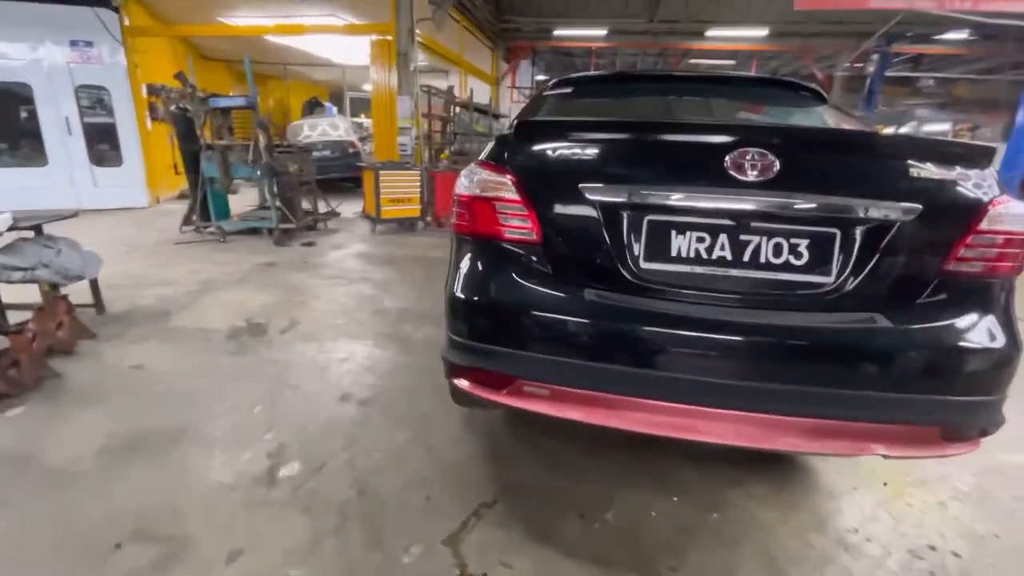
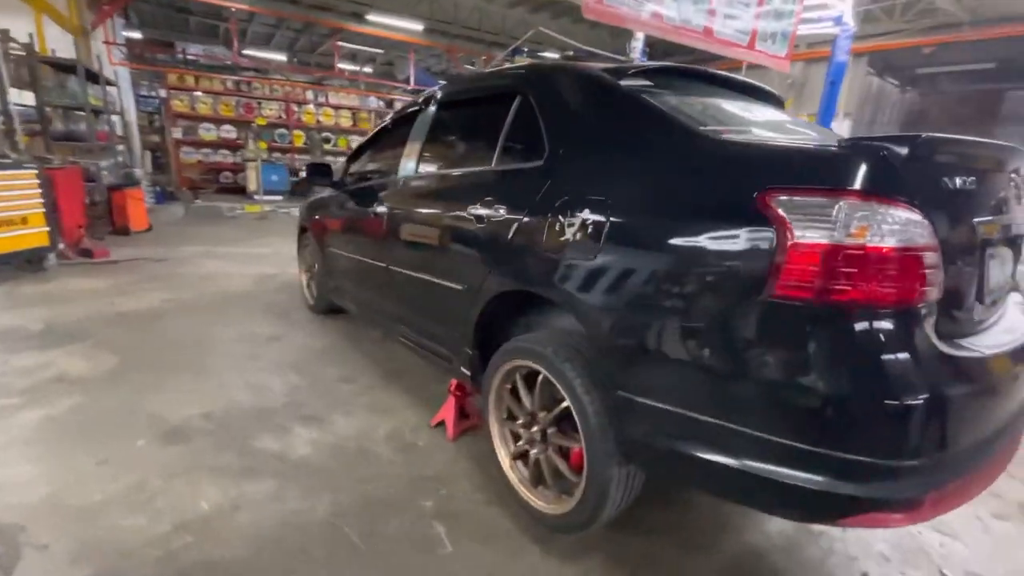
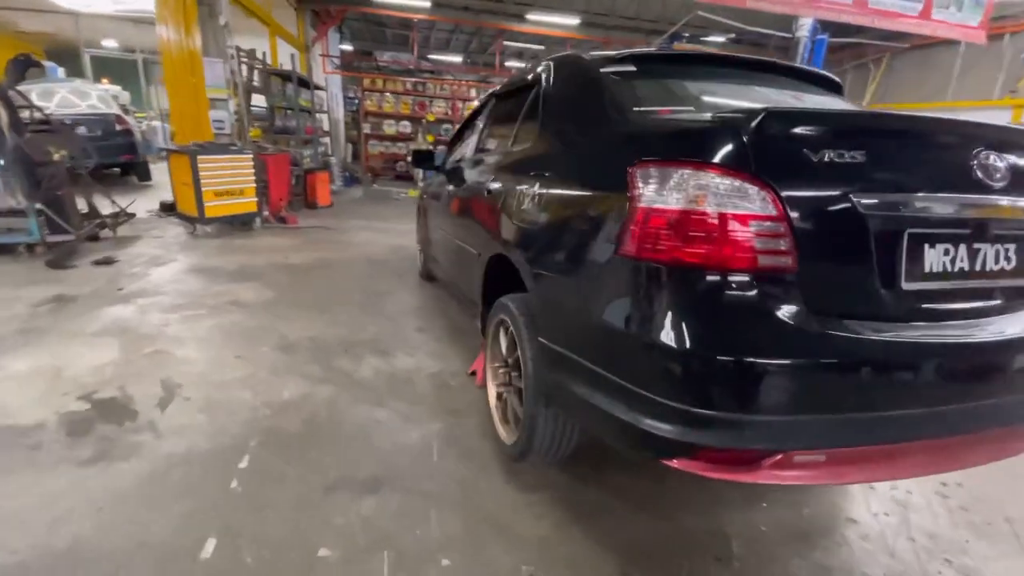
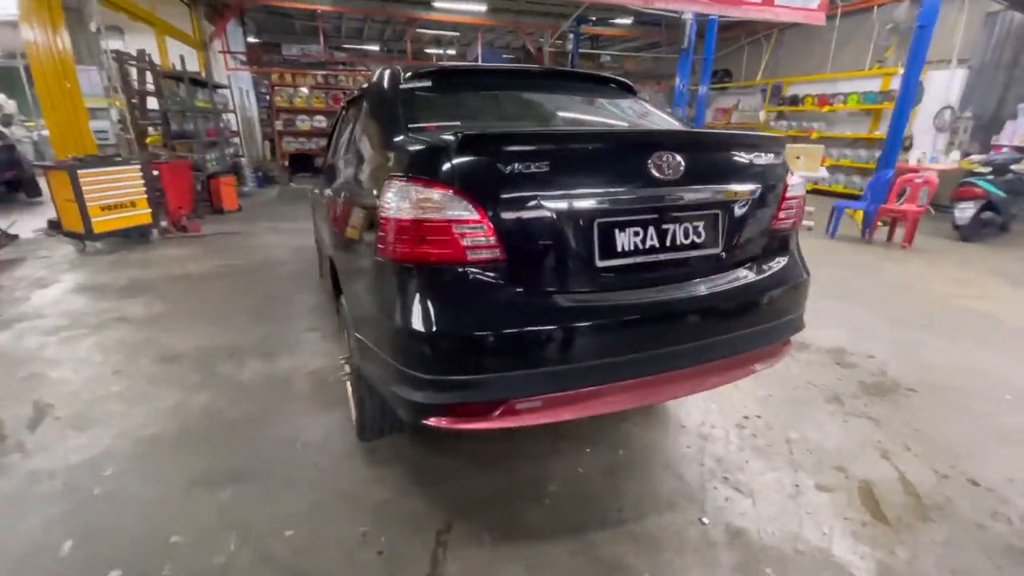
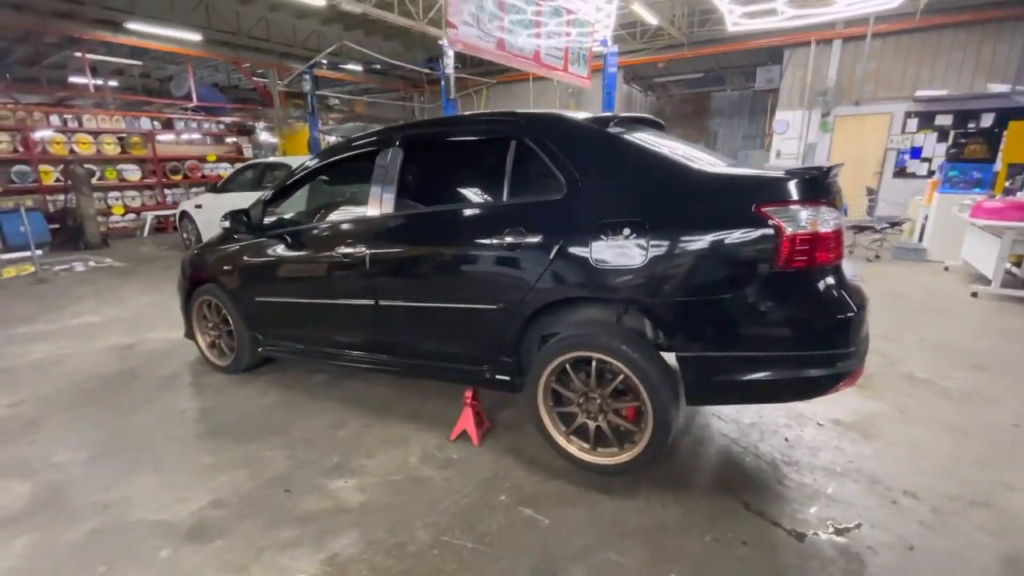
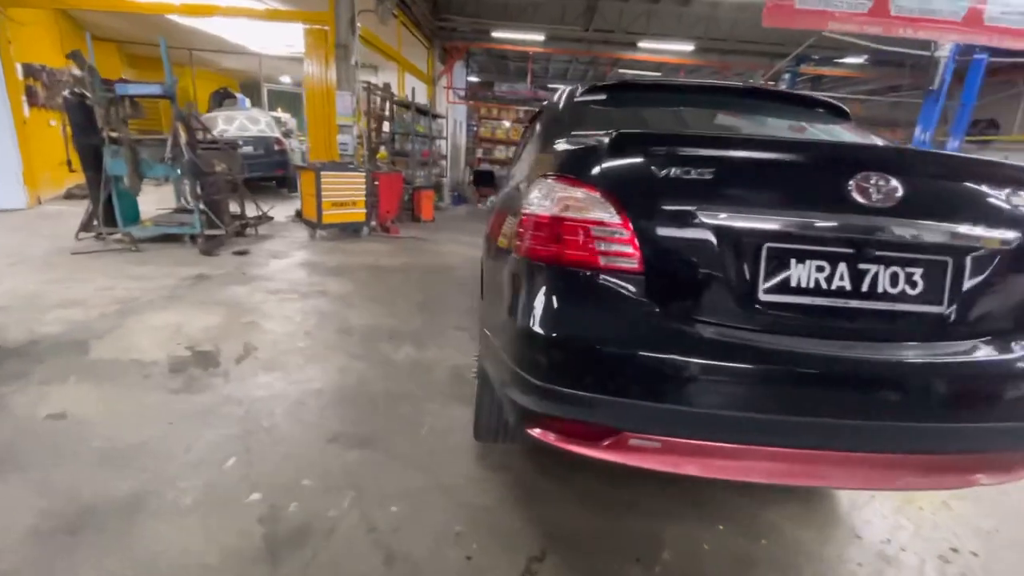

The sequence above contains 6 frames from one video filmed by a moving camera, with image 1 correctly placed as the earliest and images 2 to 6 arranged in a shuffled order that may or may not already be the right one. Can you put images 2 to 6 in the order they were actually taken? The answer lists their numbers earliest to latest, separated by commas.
6, 3, 2, 5, 4
